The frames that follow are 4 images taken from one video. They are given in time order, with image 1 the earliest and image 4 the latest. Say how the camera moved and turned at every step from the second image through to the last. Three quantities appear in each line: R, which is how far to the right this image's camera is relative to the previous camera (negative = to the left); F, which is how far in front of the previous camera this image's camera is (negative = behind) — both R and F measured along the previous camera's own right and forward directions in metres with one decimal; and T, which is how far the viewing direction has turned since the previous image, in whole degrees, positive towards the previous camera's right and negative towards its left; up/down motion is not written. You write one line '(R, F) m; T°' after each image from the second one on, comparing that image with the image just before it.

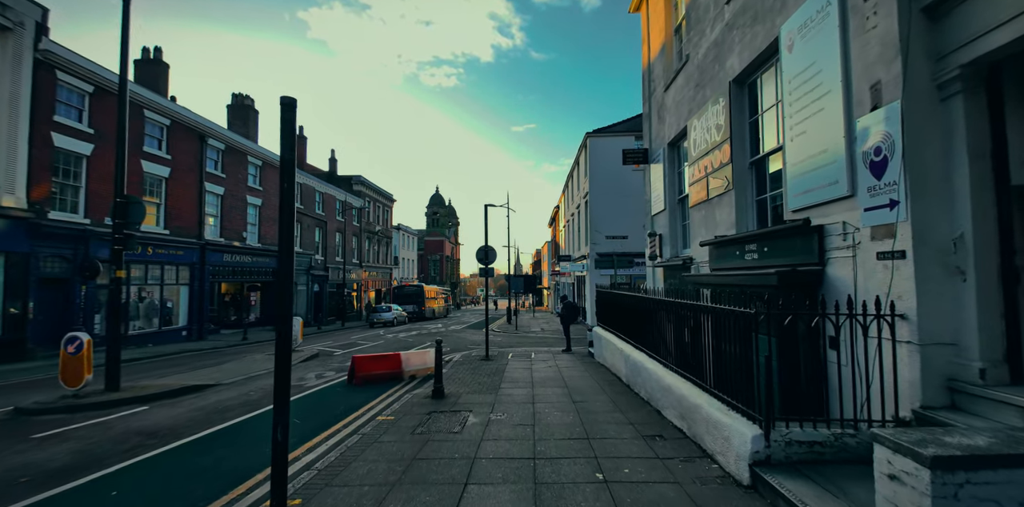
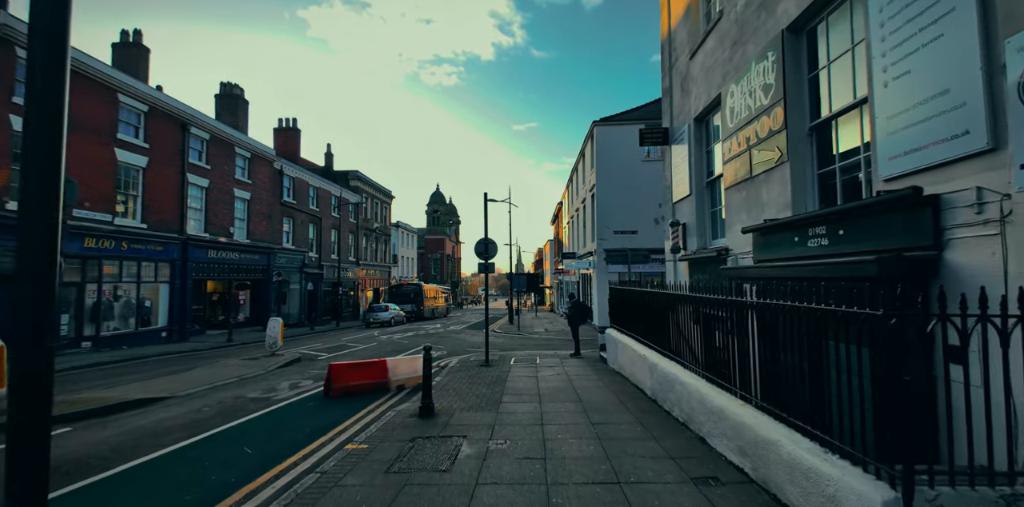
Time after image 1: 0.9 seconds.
(0.0, +1.4) m; 0°
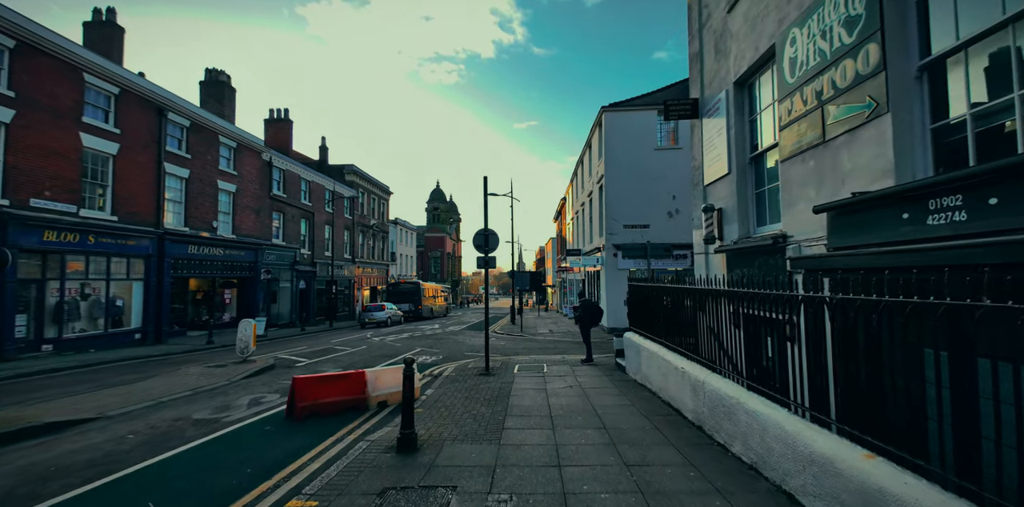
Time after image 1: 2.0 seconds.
(-0.1, +1.5) m; 0°
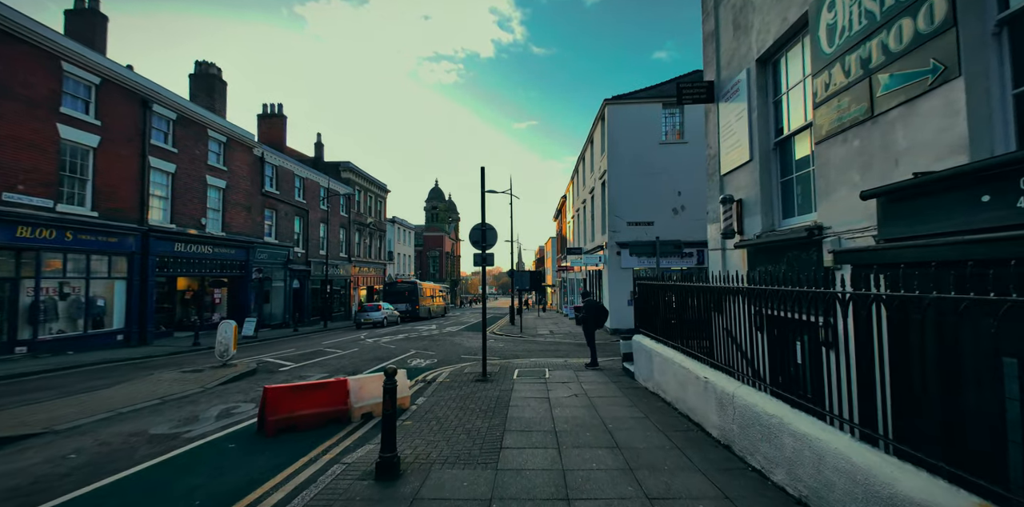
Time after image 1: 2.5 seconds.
(0.0, +0.7) m; 0°
